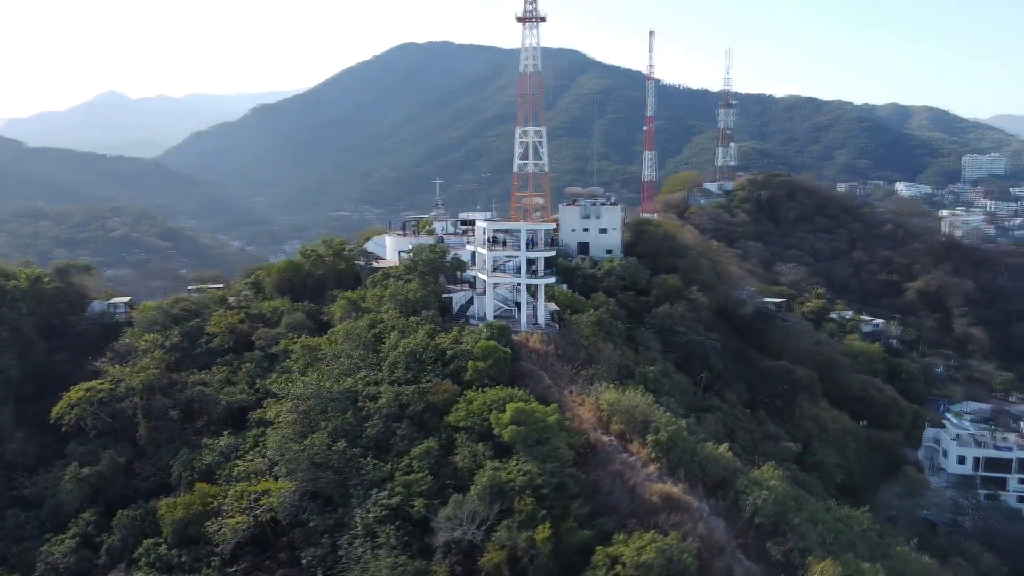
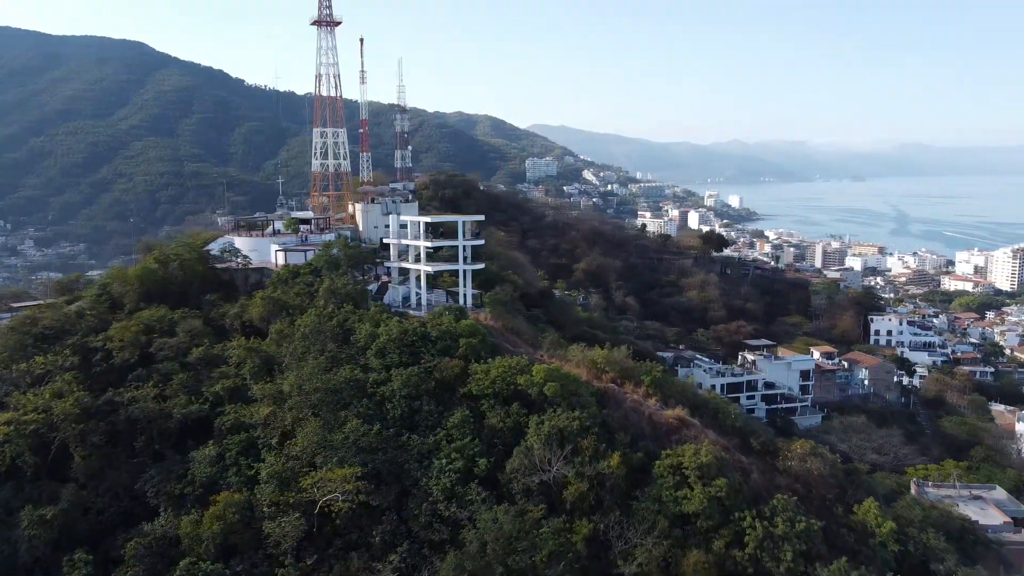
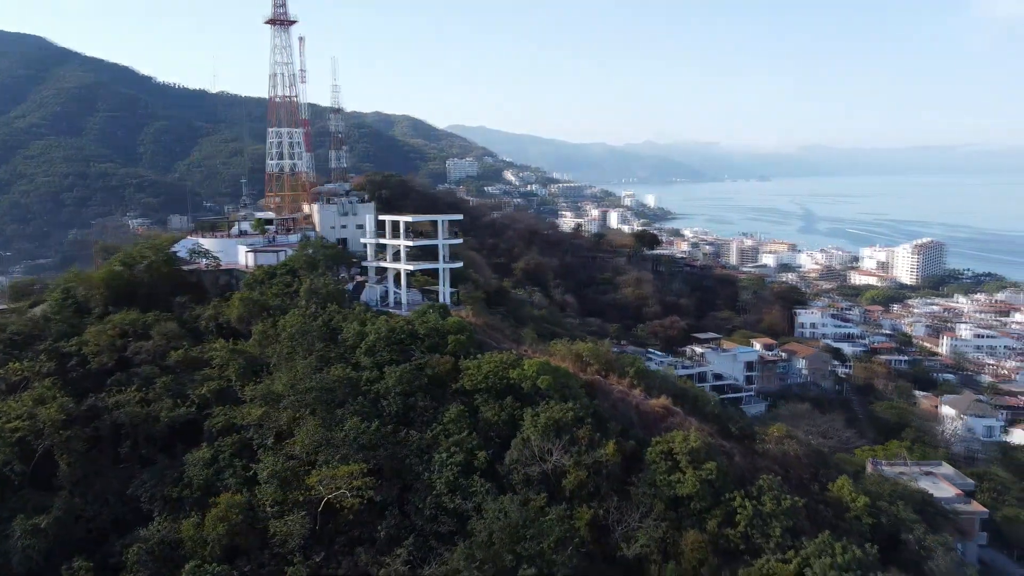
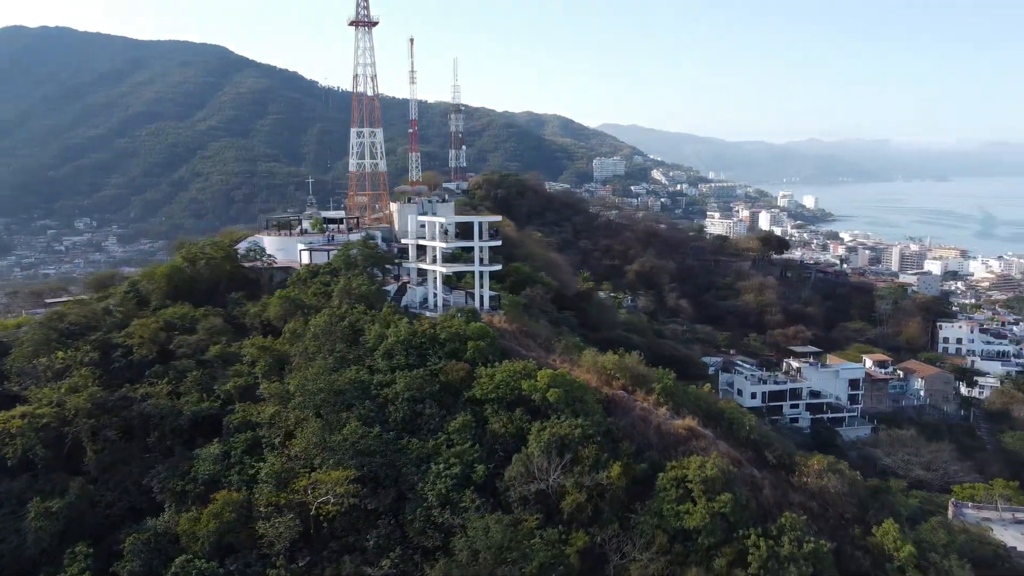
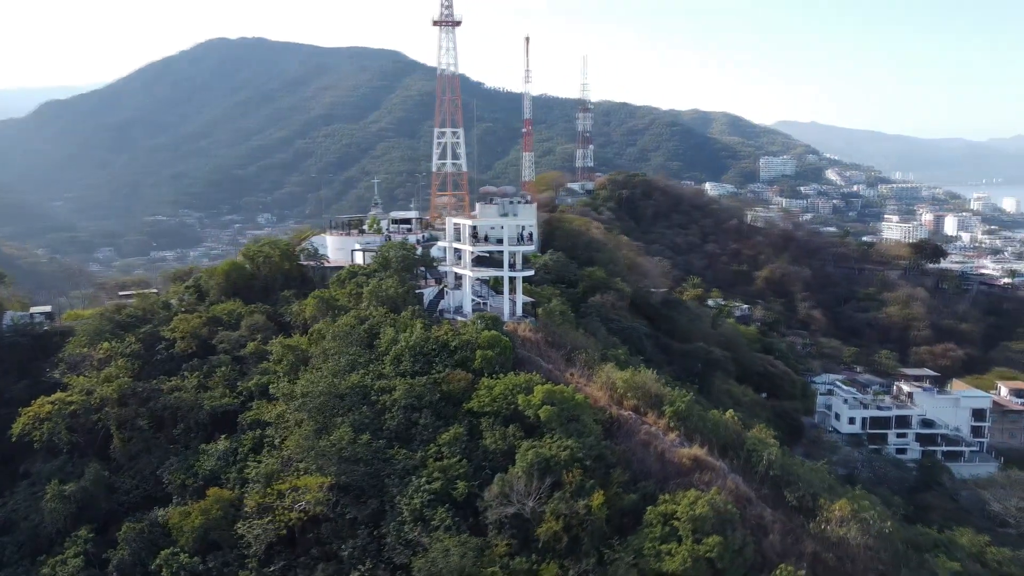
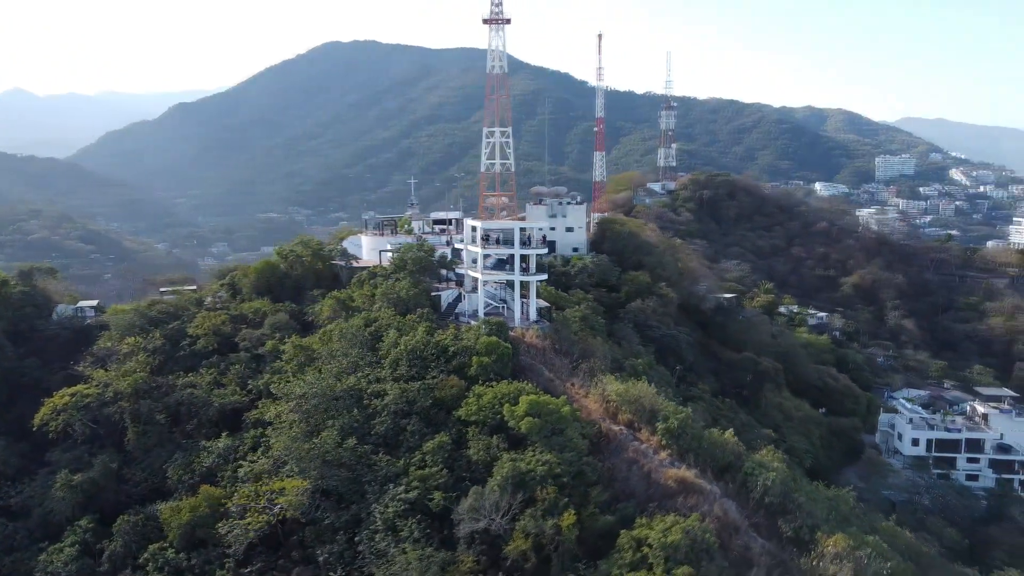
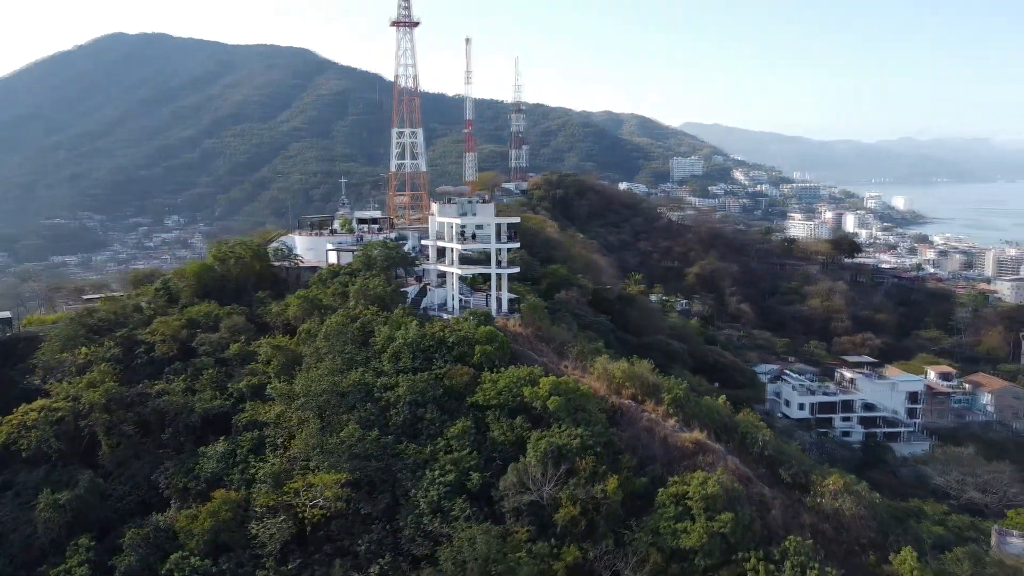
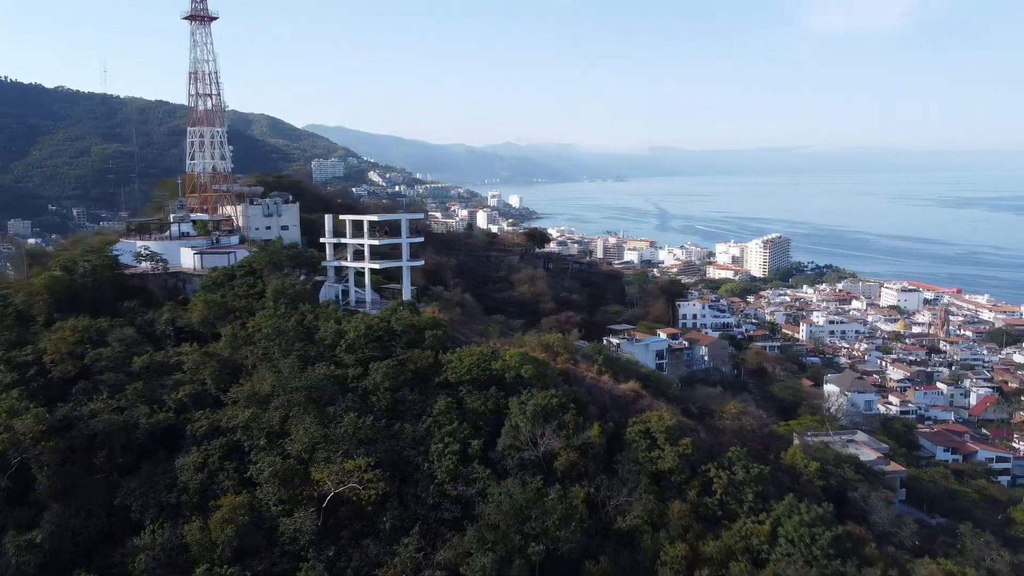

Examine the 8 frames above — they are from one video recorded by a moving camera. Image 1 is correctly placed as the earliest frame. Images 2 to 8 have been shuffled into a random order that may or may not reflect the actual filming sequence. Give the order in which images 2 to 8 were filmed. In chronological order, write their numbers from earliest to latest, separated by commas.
6, 5, 7, 4, 2, 3, 8
